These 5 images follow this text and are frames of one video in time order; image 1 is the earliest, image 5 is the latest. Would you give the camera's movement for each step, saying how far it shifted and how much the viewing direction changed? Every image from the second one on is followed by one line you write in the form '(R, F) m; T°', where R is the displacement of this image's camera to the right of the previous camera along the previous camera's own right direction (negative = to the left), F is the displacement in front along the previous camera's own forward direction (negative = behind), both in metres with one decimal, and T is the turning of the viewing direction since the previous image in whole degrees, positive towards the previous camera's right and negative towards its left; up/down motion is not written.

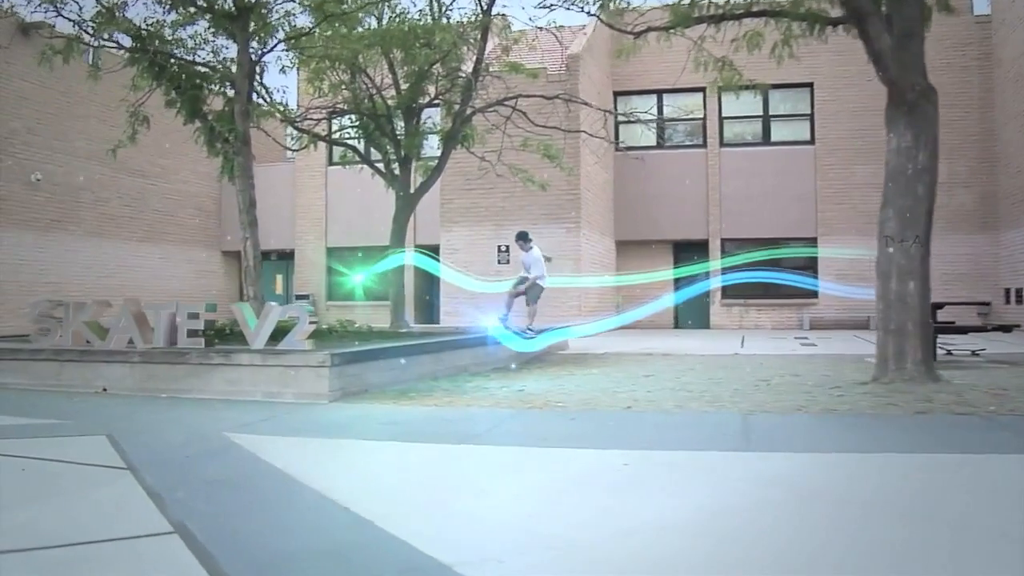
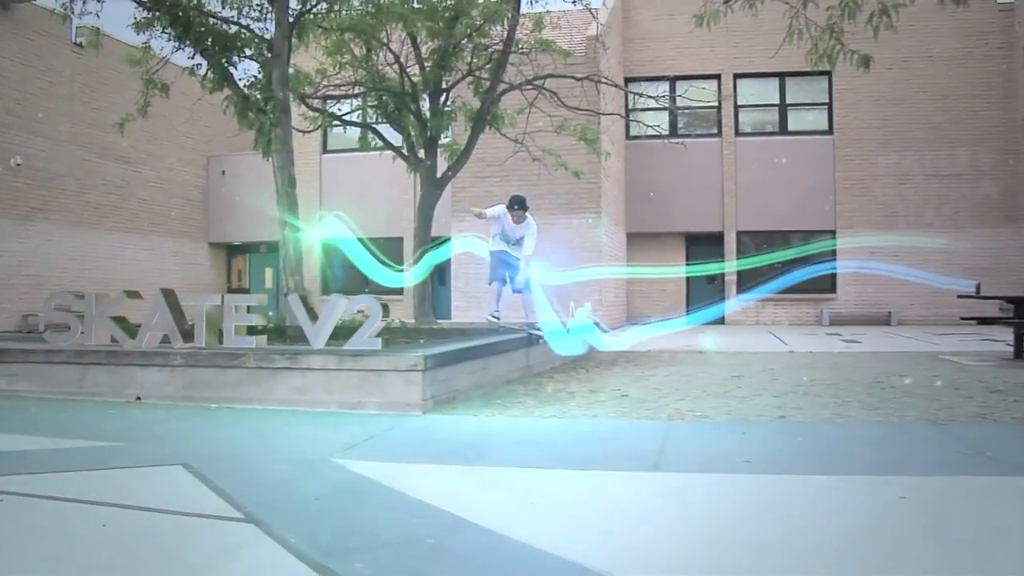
(-1.1, +1.2) m; +2°
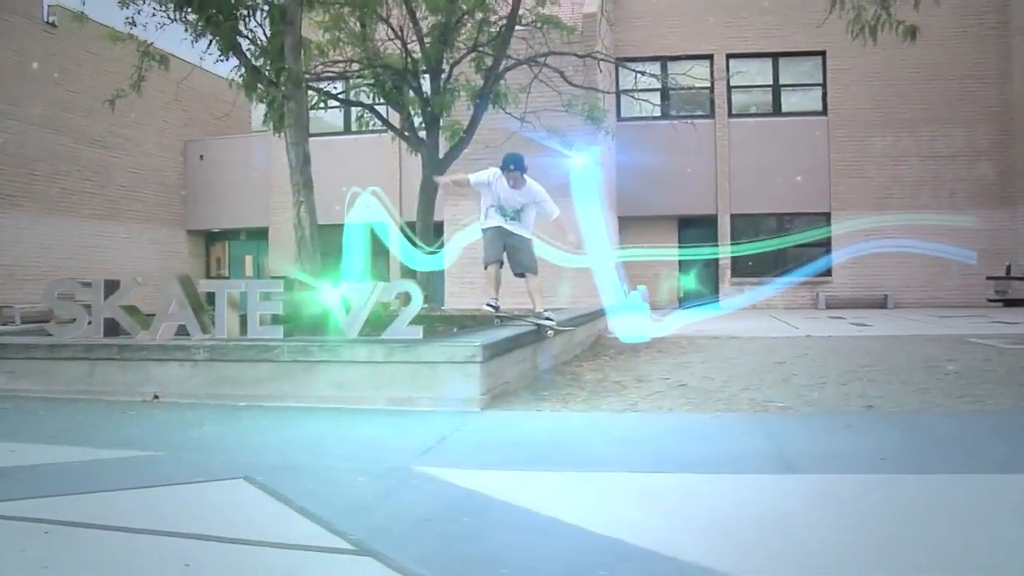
(-0.6, +0.5) m; +2°
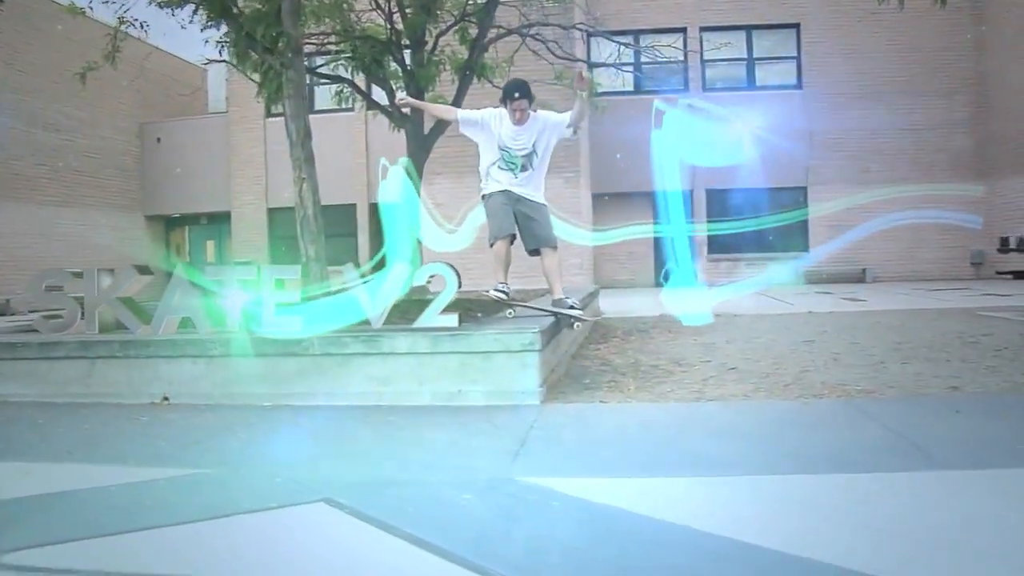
(-0.6, +0.5) m; +3°
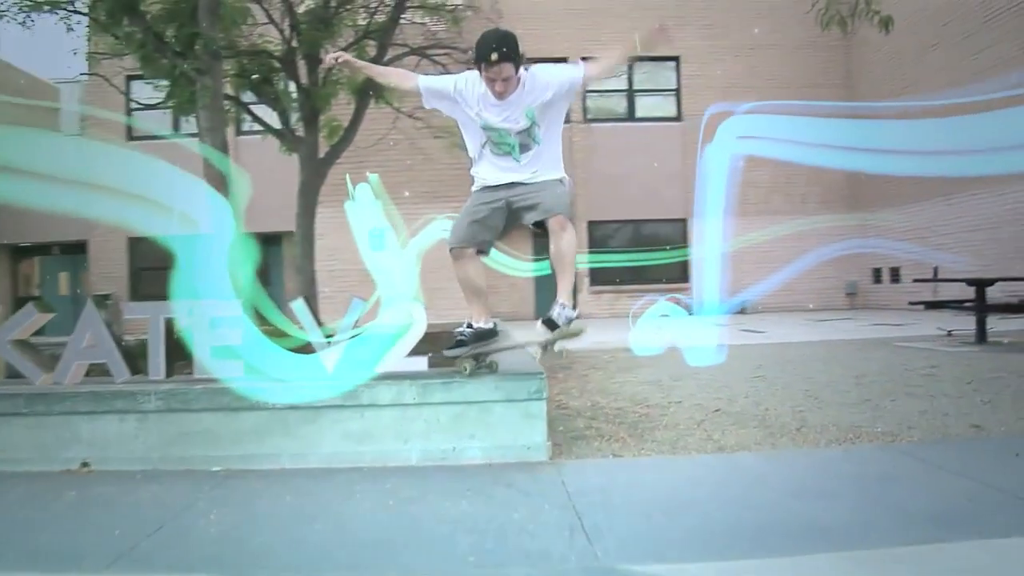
(-0.7, +0.7) m; +9°
